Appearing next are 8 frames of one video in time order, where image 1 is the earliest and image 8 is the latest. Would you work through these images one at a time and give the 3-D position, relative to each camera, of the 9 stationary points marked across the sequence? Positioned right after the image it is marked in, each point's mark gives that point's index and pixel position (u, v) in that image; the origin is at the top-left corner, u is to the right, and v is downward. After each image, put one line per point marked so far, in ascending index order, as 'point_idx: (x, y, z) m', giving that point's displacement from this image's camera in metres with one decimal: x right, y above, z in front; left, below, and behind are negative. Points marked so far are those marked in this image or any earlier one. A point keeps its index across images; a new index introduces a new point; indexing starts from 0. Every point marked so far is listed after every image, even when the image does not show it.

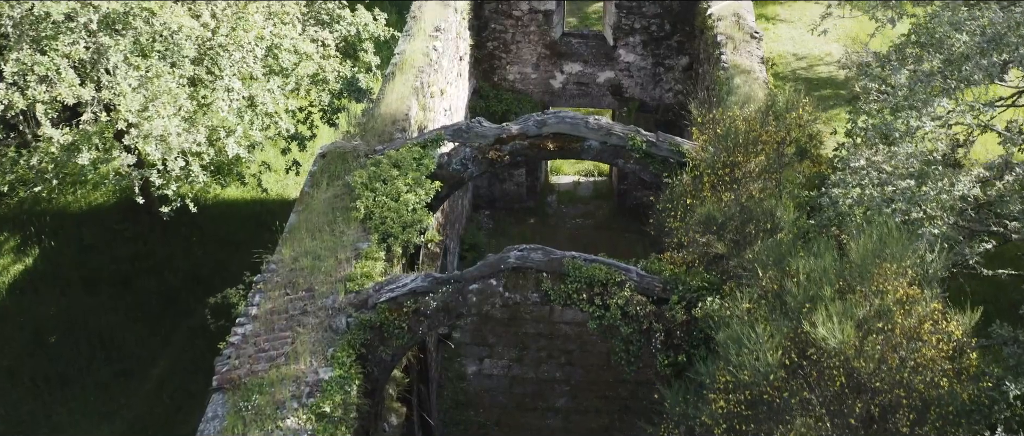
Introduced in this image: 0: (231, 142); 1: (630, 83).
0: (-5.9, +1.6, +7.8) m
1: (+3.1, +3.5, +9.7) m
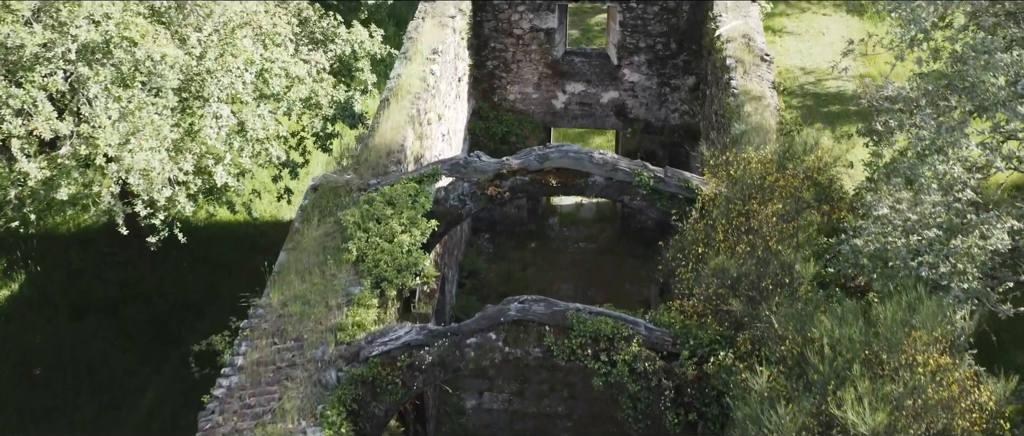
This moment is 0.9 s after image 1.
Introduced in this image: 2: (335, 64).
0: (-5.9, +1.0, +7.5) m
1: (+3.1, +2.9, +9.4) m
2: (-4.3, +3.6, +9.0) m
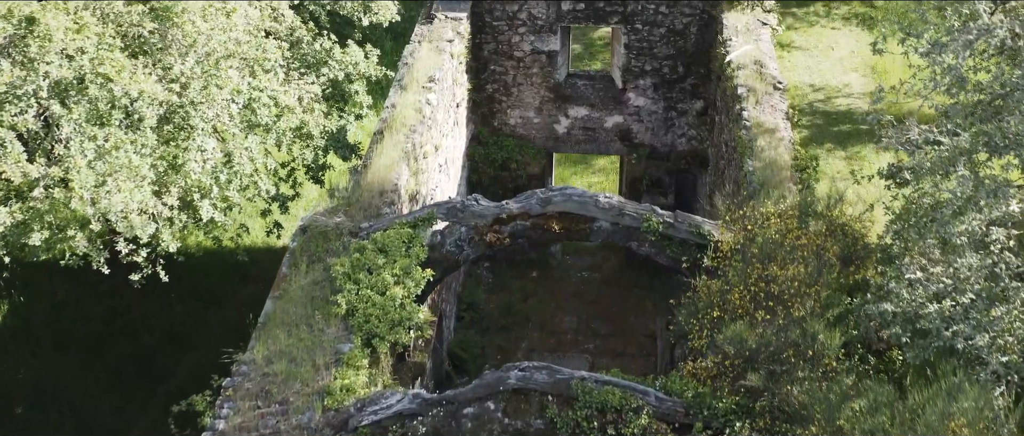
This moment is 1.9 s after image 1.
0: (-5.9, +0.3, +7.1) m
1: (+3.1, +2.2, +9.0) m
2: (-4.3, +2.9, +8.6) m
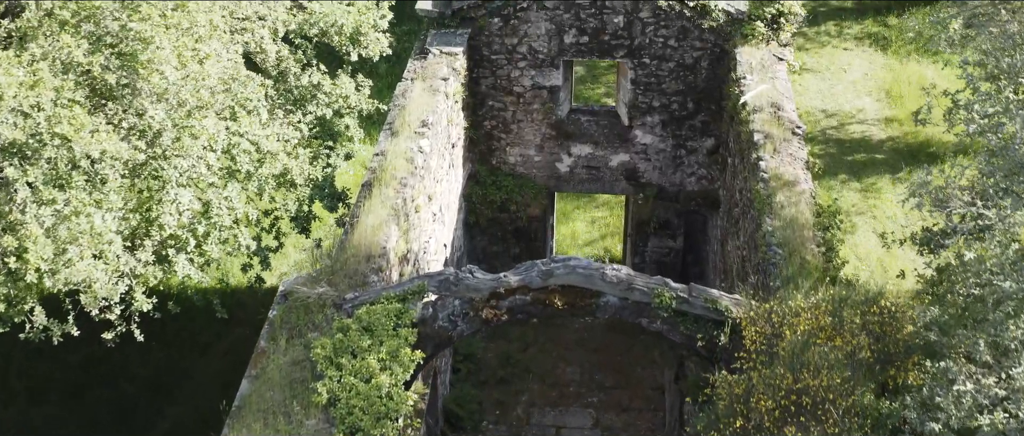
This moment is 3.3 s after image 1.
0: (-5.9, -0.7, +6.6) m
1: (+3.1, +1.2, +8.5) m
2: (-4.3, +1.9, +8.1) m
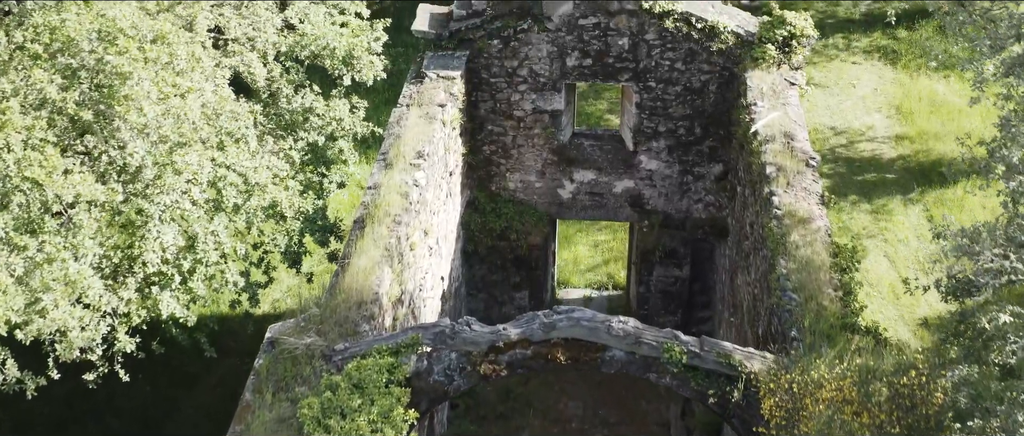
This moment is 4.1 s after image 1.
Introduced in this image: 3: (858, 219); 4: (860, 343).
0: (-5.9, -1.4, +6.3) m
1: (+3.1, +0.5, +8.2) m
2: (-4.3, +1.3, +7.8) m
3: (+9.6, 0.0, +10.3) m
4: (+4.8, -1.7, +5.1) m
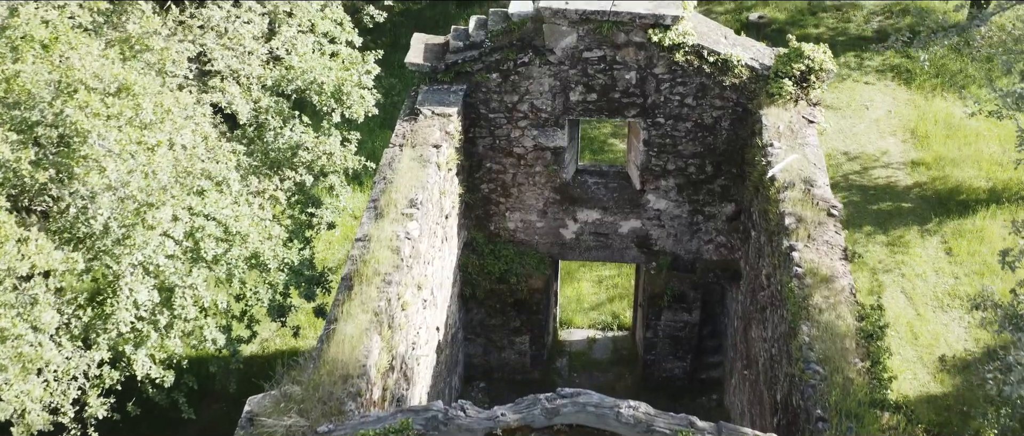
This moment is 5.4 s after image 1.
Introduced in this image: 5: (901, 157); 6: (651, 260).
0: (-5.9, -2.2, +5.9) m
1: (+3.1, -0.3, +7.7) m
2: (-4.3, +0.5, +7.3) m
3: (+9.6, -0.9, +9.9) m
4: (+4.8, -2.6, +4.7) m
5: (+11.7, +1.8, +11.2) m
6: (+2.9, -0.9, +7.8) m
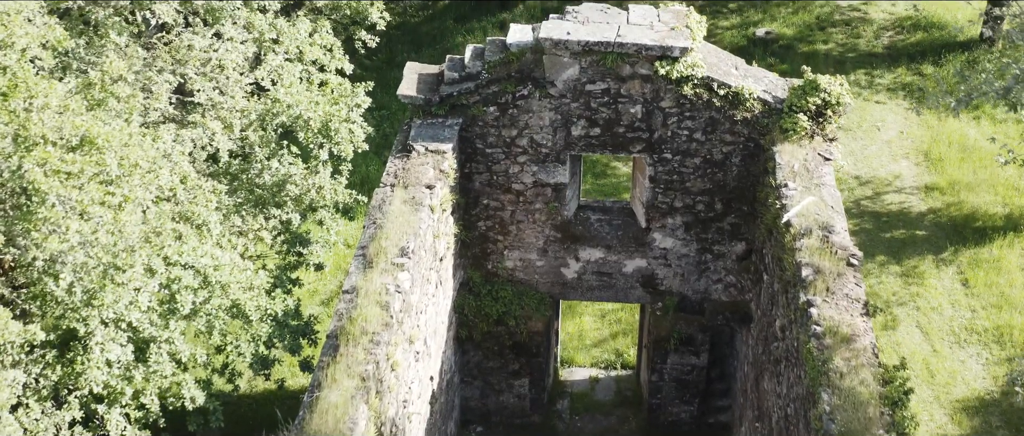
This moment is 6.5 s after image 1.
0: (-5.9, -3.0, +5.5) m
1: (+3.0, -1.1, +7.3) m
2: (-4.3, -0.3, +6.9) m
3: (+9.5, -1.7, +9.5) m
4: (+4.7, -3.4, +4.3) m
5: (+11.7, +1.1, +10.8) m
6: (+2.9, -1.6, +7.4) m
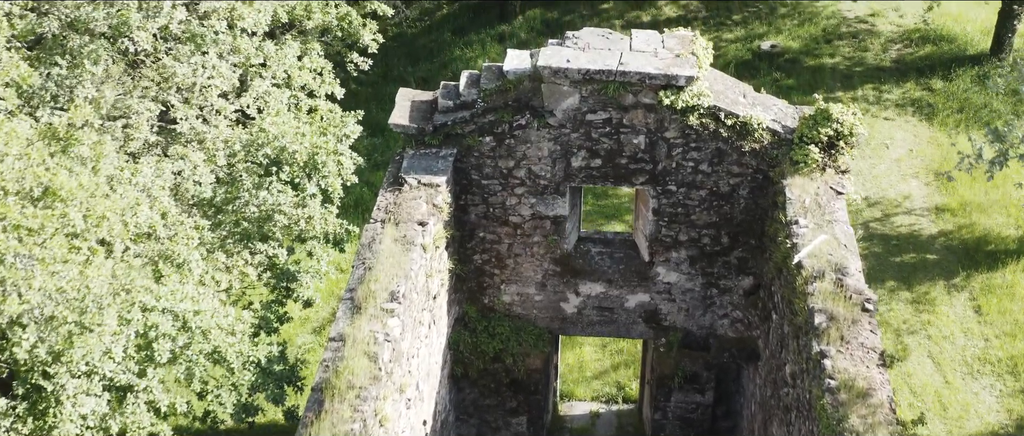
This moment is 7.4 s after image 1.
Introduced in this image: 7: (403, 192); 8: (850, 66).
0: (-6.0, -3.6, +5.2) m
1: (+3.0, -1.7, +7.0) m
2: (-4.4, -0.9, +6.6) m
3: (+9.5, -2.3, +9.2) m
4: (+4.7, -4.0, +4.0) m
5: (+11.6, +0.5, +10.5) m
6: (+2.8, -2.3, +7.1) m
7: (-1.8, +0.4, +6.2) m
8: (+11.2, +5.0, +12.4) m
